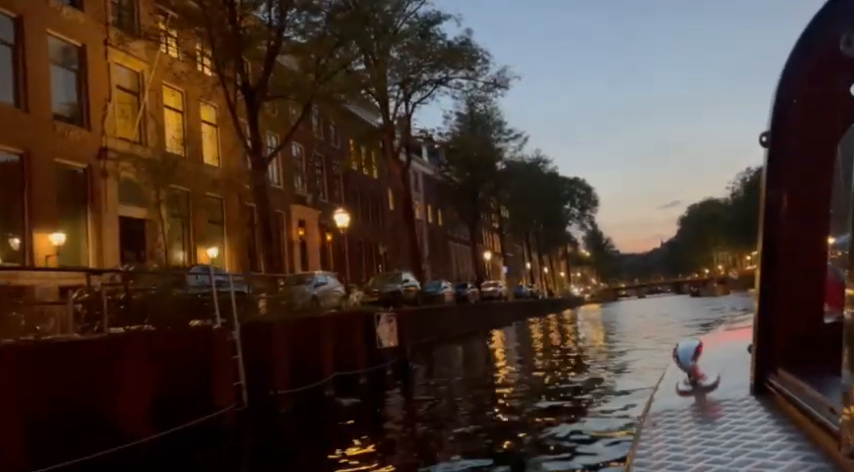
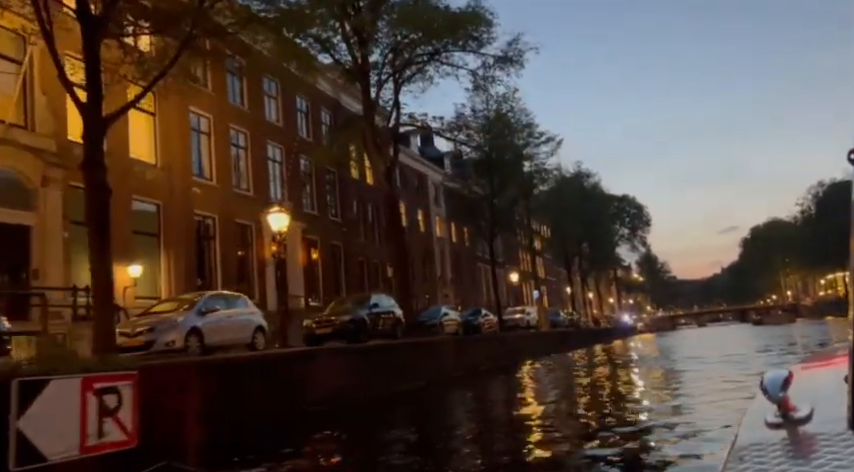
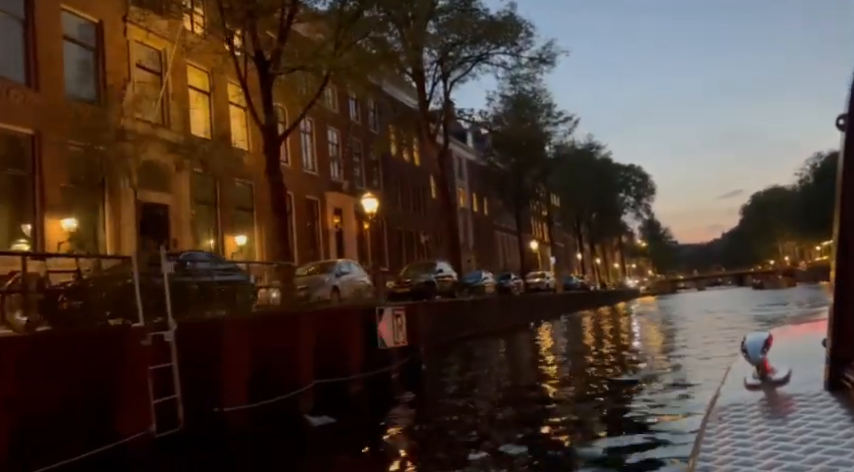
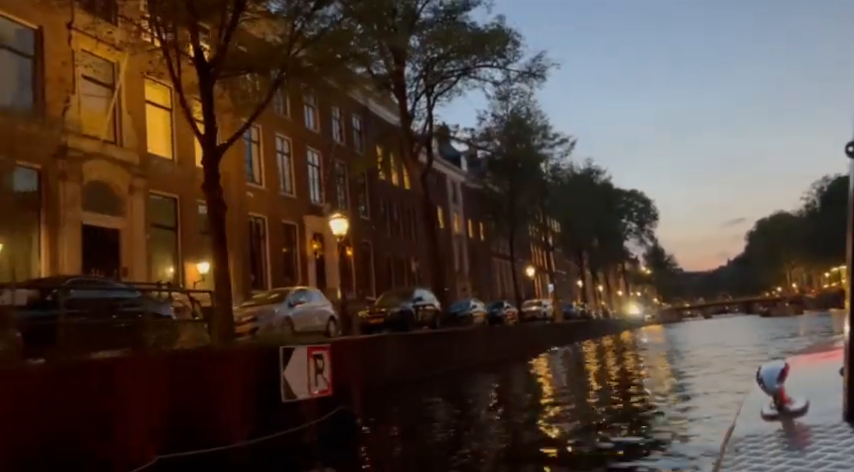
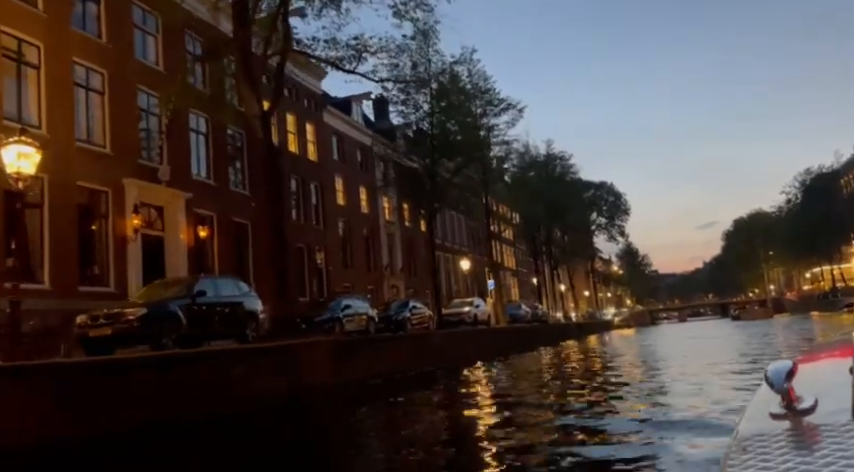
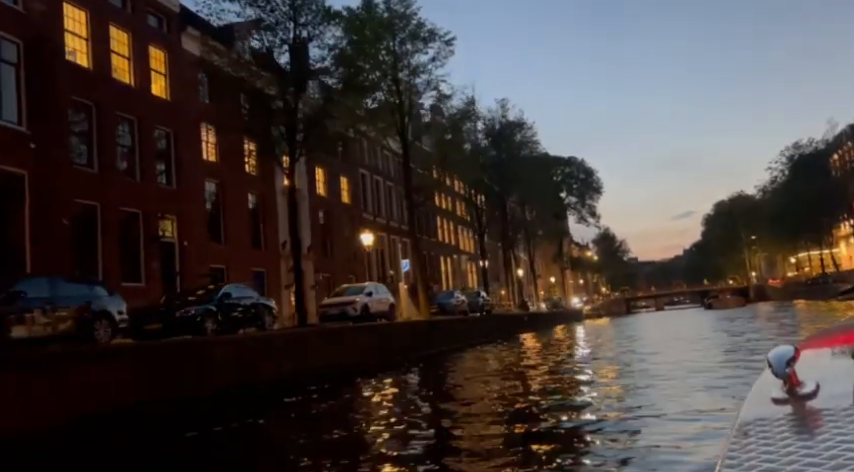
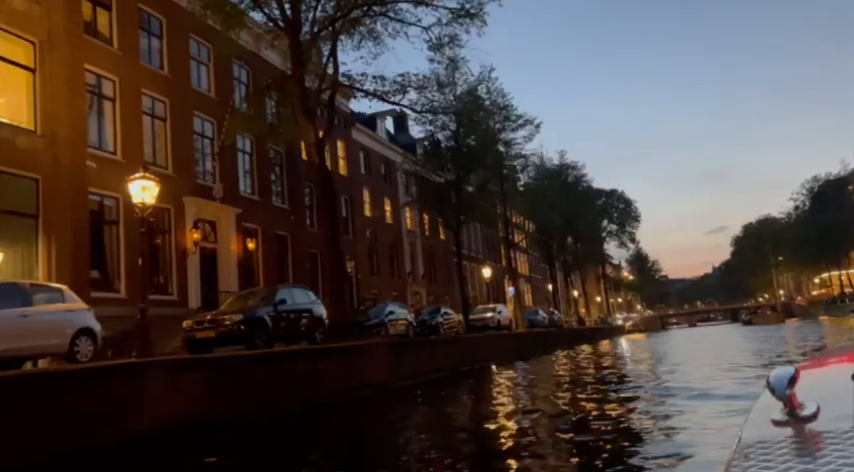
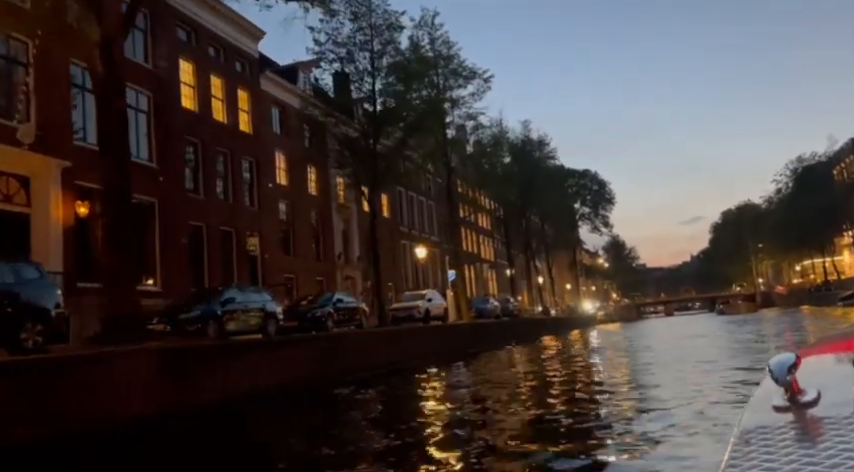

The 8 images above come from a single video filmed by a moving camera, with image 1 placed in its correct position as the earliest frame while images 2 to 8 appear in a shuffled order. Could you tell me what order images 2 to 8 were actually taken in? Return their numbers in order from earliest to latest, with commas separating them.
3, 4, 2, 7, 5, 8, 6
